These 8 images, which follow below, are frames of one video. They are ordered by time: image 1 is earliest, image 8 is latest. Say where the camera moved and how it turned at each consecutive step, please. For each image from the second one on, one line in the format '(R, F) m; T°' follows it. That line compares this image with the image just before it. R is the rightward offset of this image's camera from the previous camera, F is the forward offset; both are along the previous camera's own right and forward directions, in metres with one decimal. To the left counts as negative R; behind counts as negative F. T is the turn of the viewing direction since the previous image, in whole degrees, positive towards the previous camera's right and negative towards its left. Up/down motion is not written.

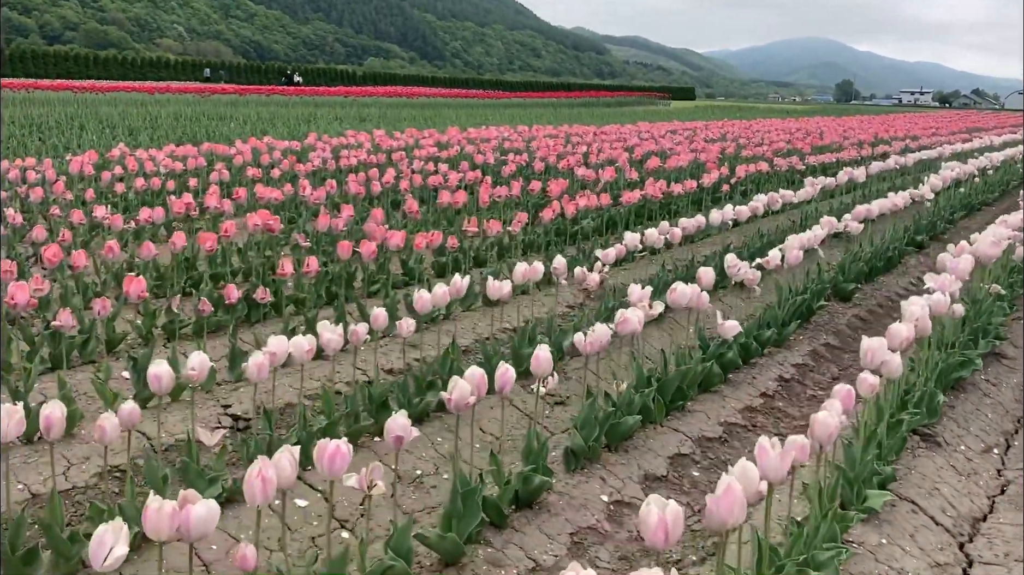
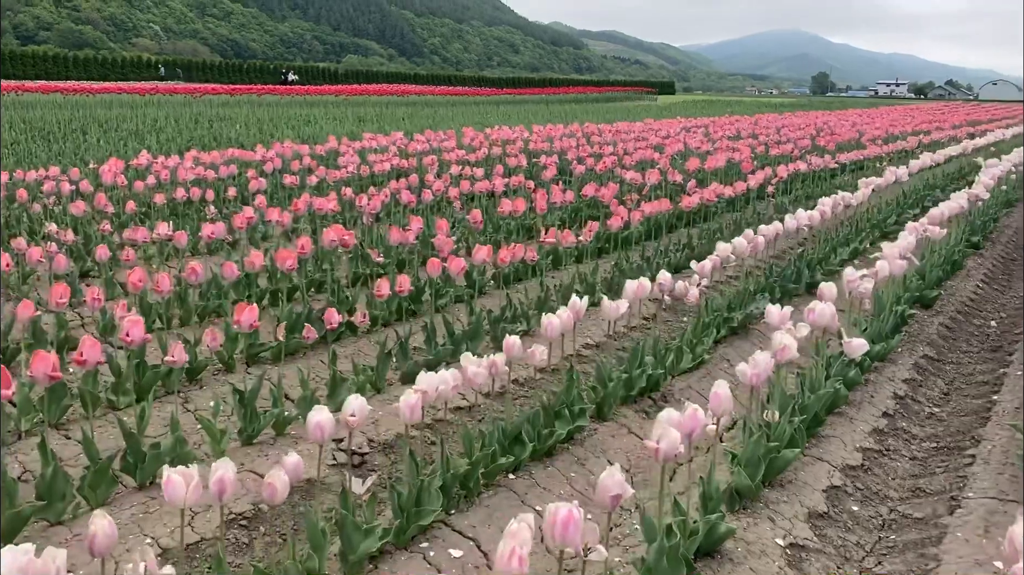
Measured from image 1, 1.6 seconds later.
(-0.6, +0.2) m; +1°
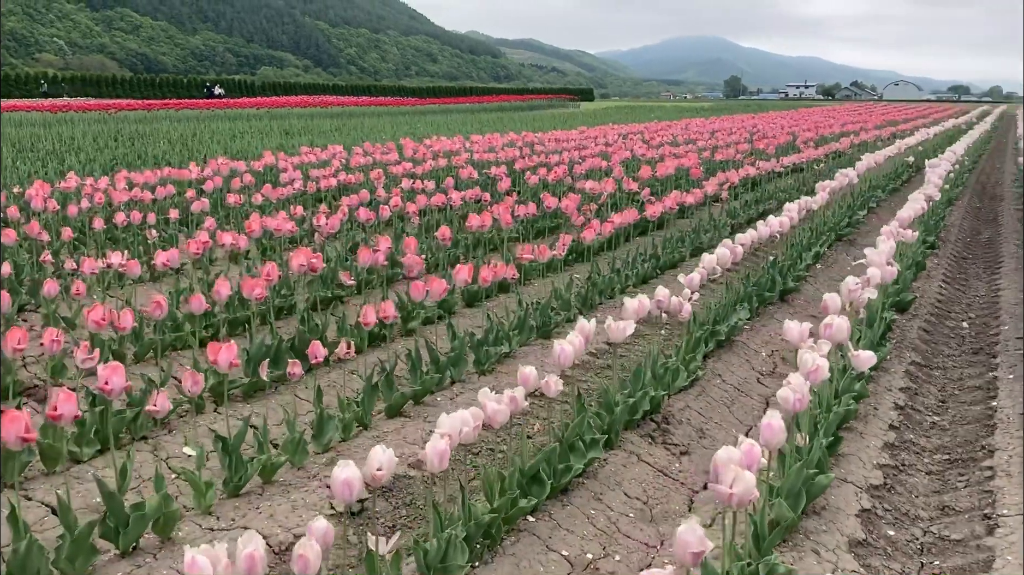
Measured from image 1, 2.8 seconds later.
(-0.3, +0.3) m; +5°
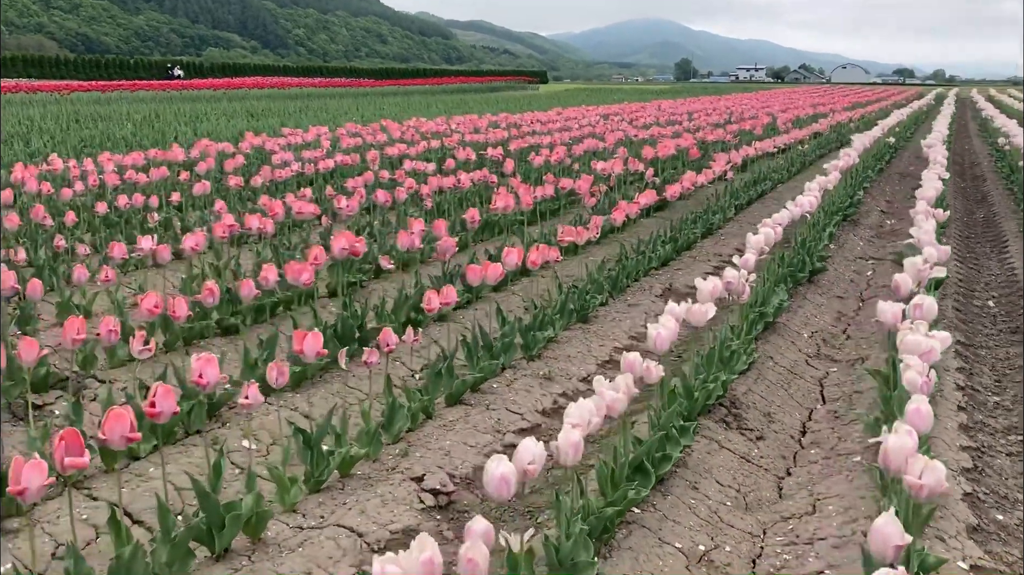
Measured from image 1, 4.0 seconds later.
(-0.5, +0.2) m; +3°
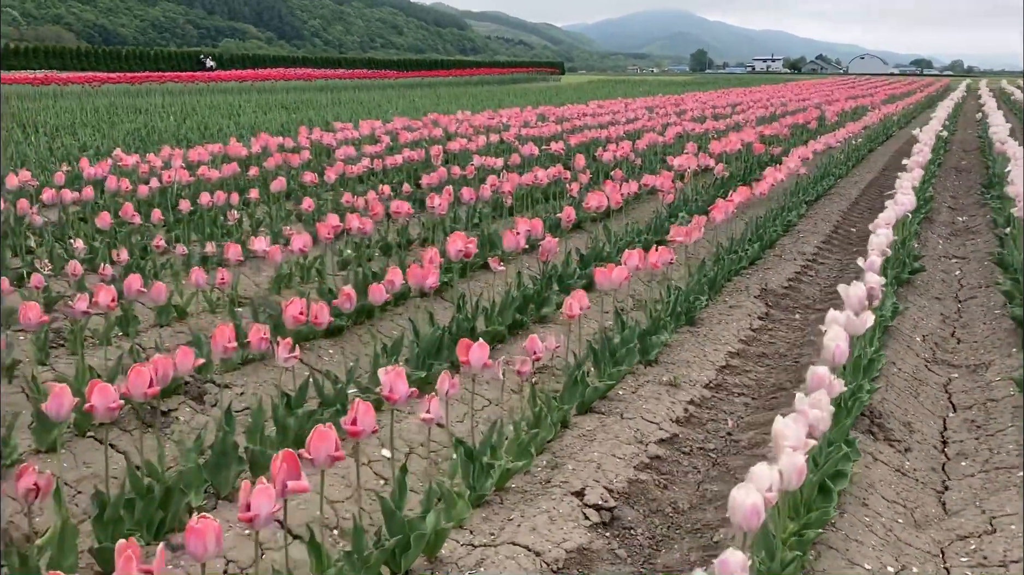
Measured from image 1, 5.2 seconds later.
(-0.5, +0.1) m; -1°
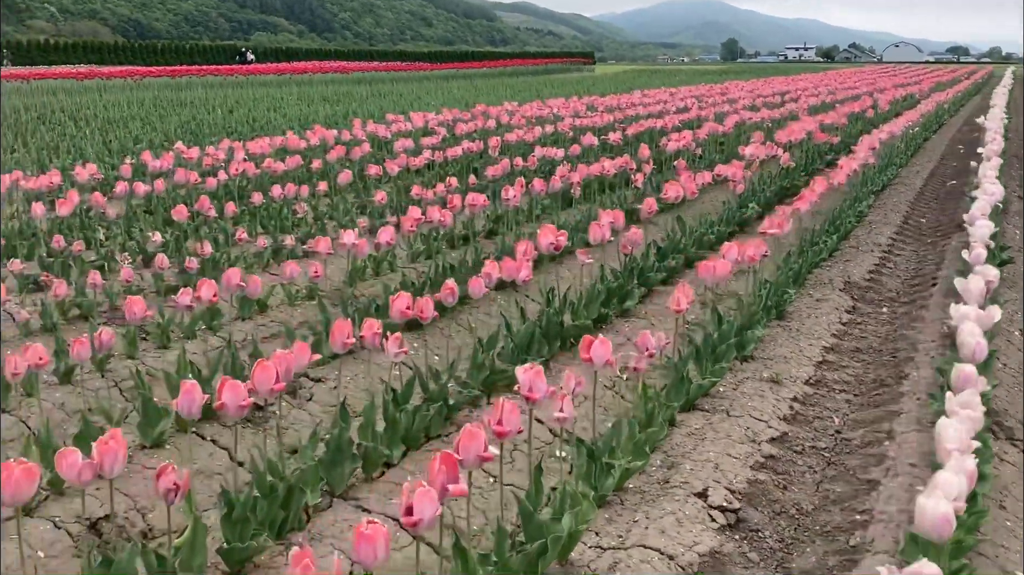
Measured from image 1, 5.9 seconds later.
(-0.3, +0.1) m; -2°
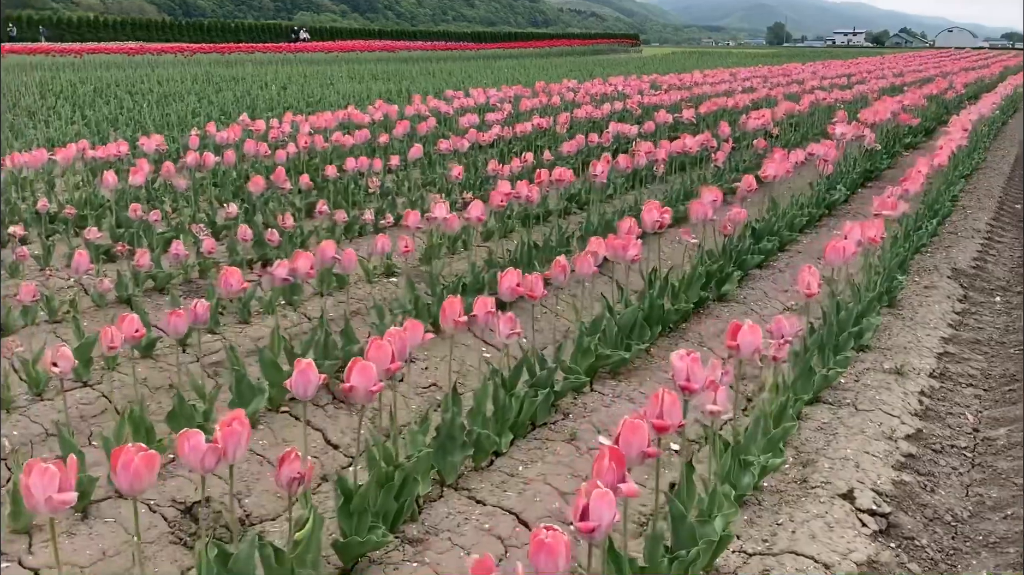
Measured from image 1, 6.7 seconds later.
(-0.3, +0.3) m; -2°
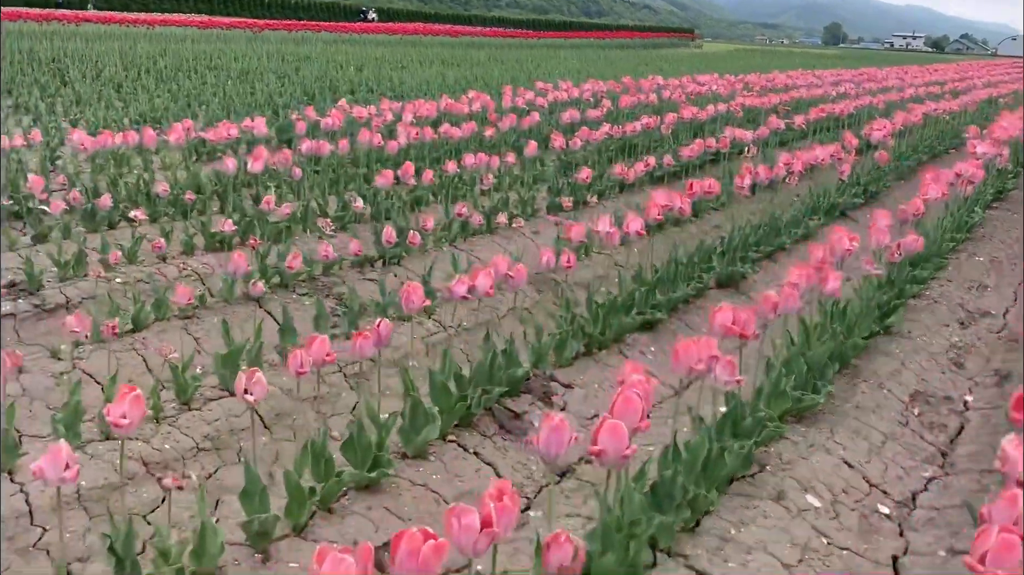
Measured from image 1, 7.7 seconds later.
(-0.5, +0.3) m; -2°
